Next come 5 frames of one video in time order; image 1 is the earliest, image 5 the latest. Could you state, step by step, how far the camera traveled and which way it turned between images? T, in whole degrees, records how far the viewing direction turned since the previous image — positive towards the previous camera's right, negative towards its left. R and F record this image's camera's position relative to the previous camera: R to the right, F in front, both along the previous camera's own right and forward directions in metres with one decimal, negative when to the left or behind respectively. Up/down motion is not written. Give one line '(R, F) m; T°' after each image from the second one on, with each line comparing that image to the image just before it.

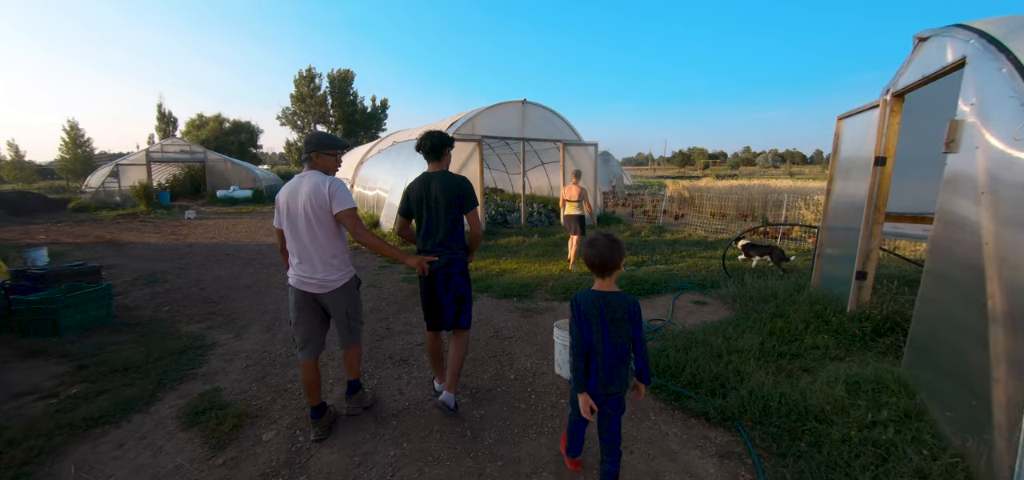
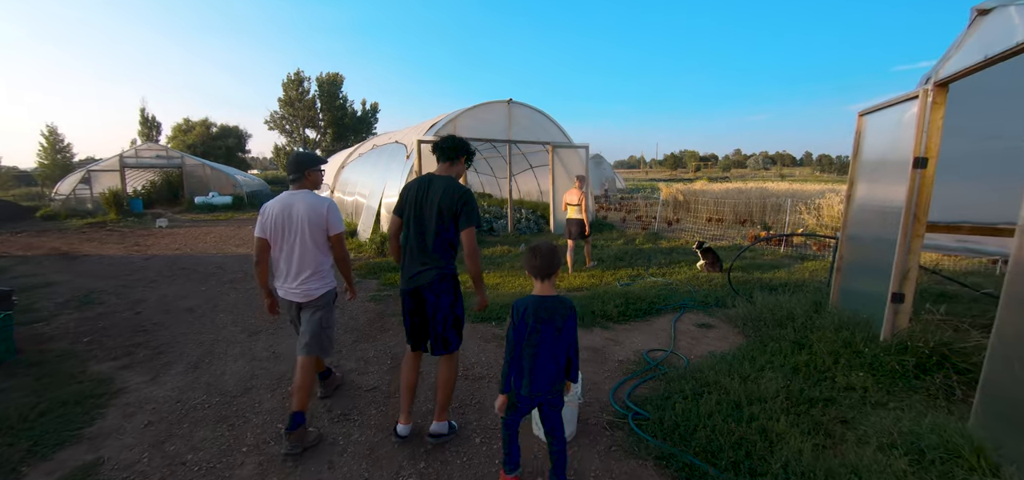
(+0.2, +0.7) m; +1°
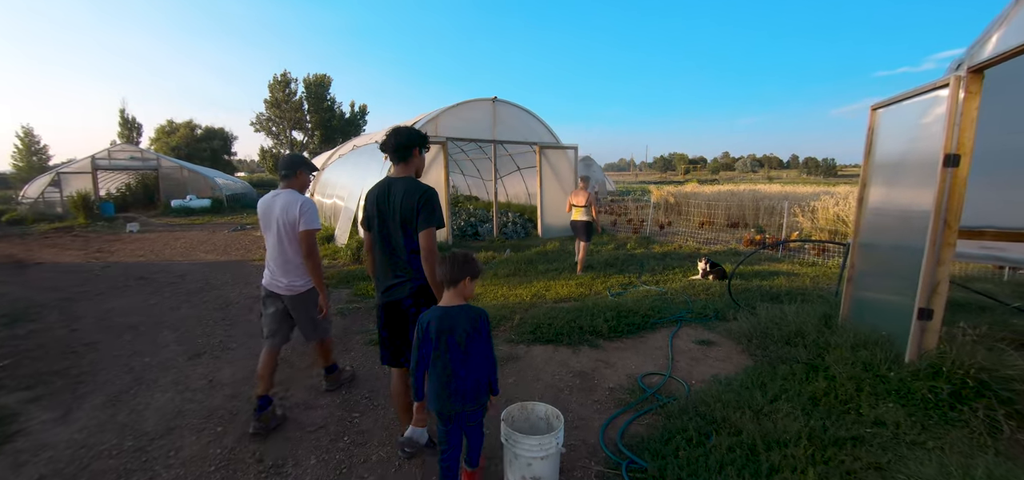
(+0.1, +0.5) m; +1°
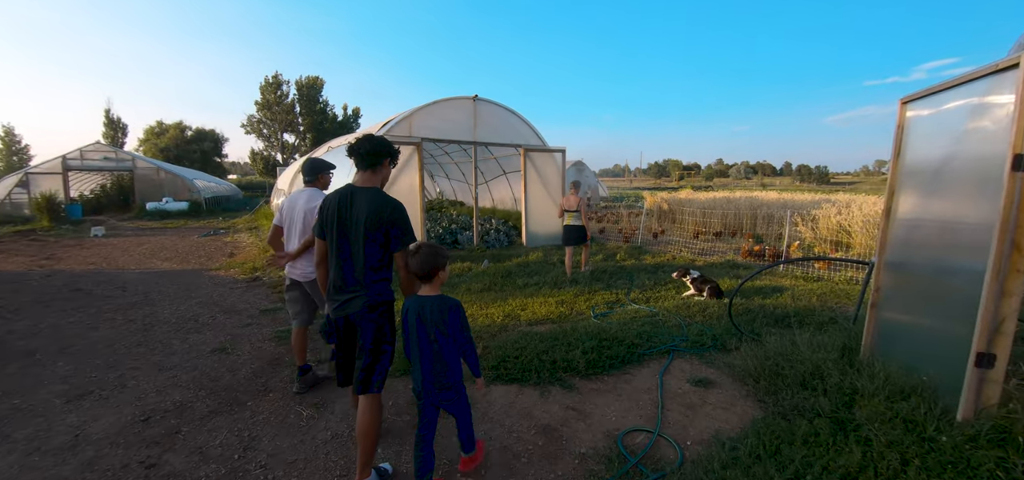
(+0.3, +0.7) m; +1°
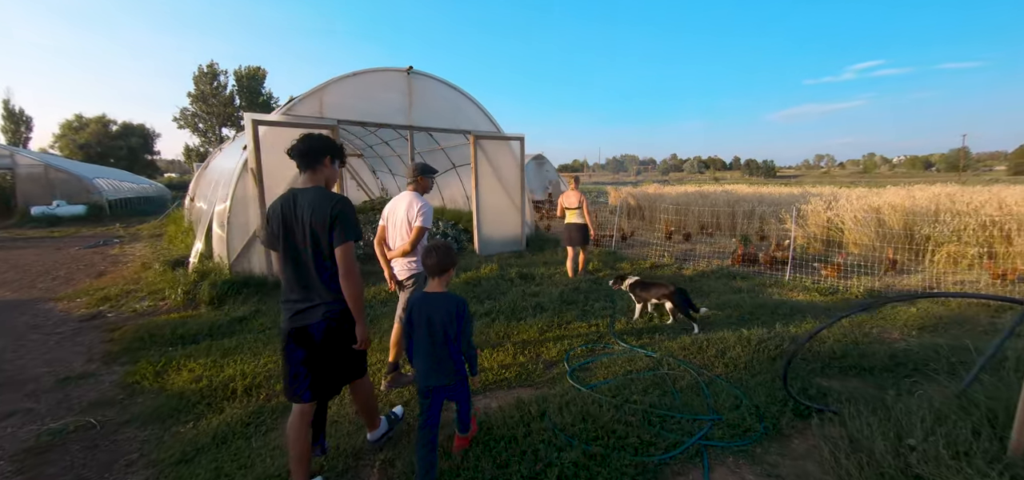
(+0.2, +1.6) m; +5°
